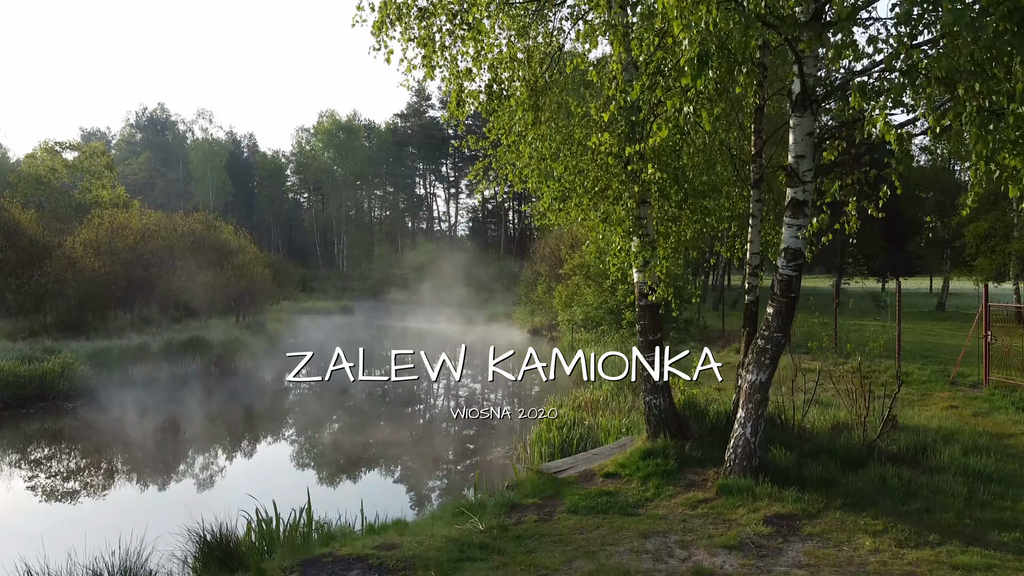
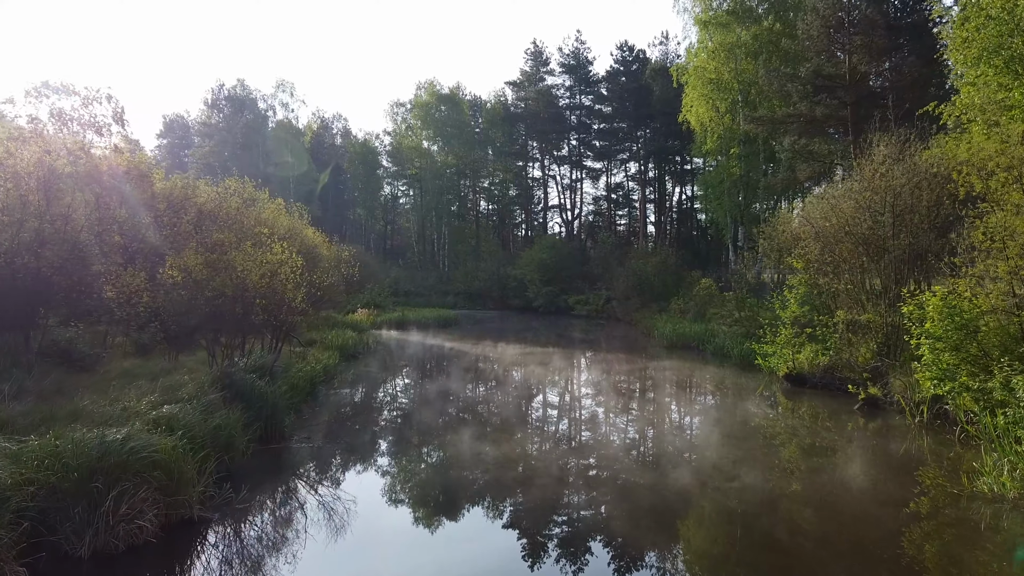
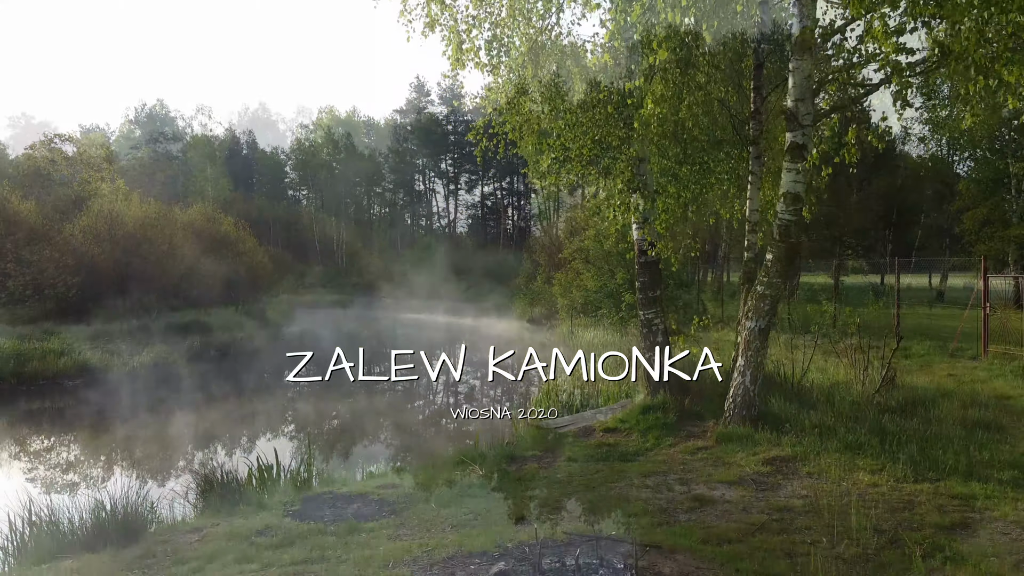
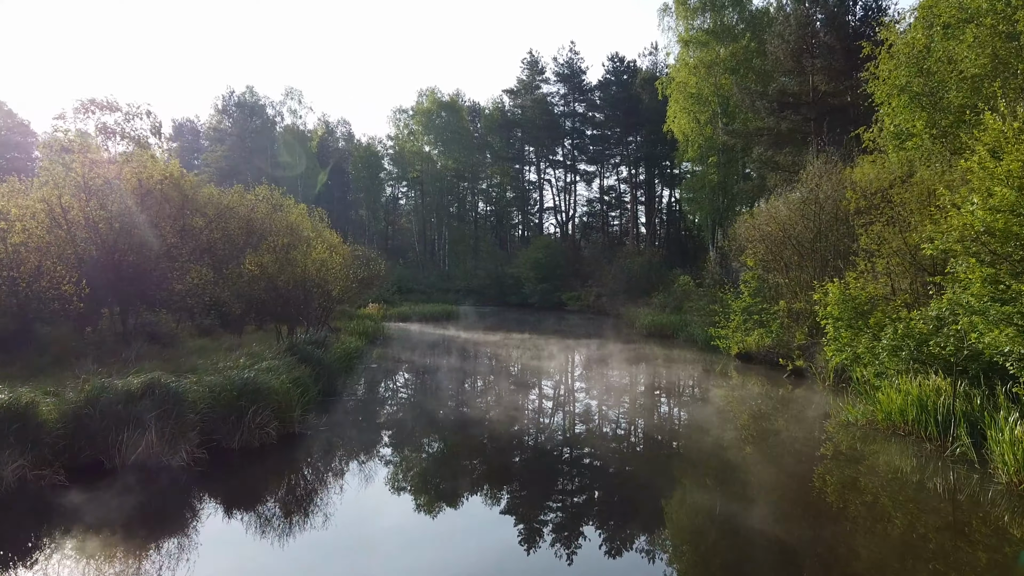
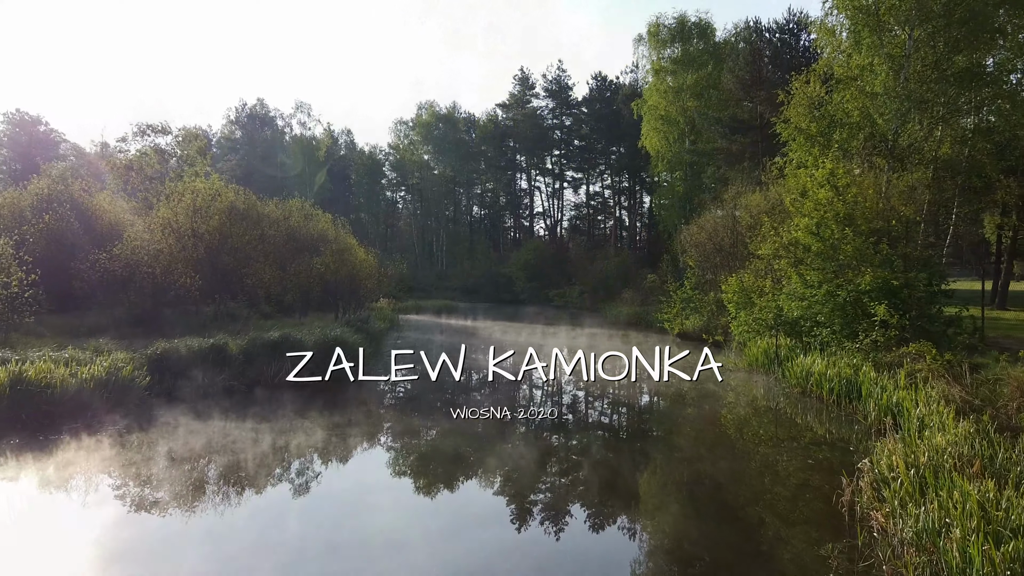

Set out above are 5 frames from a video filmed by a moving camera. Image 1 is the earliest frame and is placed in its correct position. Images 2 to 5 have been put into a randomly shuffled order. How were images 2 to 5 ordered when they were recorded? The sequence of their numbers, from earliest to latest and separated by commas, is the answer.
3, 5, 4, 2
